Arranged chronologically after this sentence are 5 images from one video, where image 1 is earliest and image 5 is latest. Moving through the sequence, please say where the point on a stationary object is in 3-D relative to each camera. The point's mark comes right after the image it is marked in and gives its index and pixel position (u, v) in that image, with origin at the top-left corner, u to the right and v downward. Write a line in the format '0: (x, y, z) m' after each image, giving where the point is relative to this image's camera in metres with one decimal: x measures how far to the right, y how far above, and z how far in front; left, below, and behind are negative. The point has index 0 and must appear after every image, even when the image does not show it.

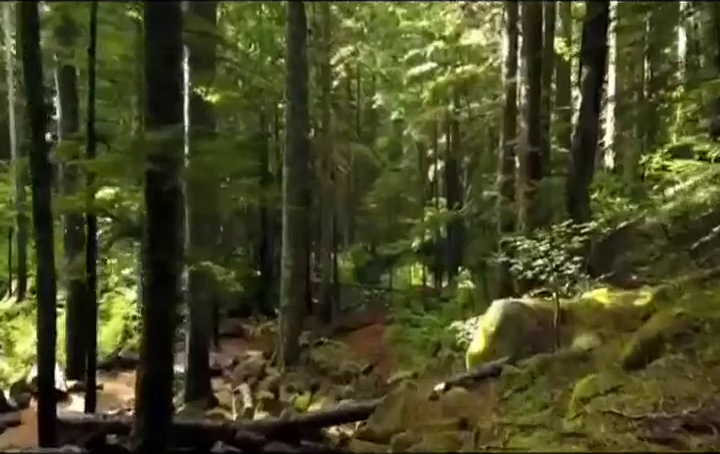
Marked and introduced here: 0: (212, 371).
0: (-4.0, -3.9, +16.6) m
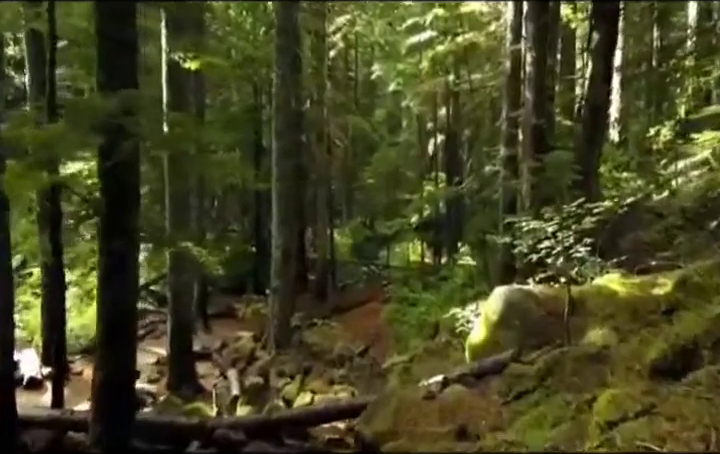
0: (-4.1, -3.3, +15.9) m
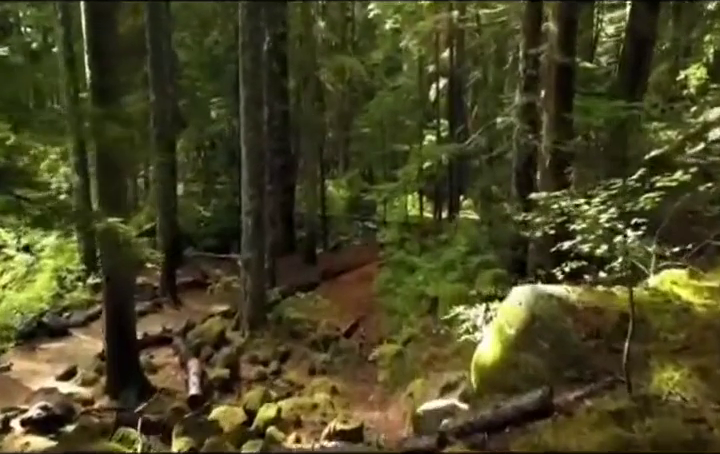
0: (-4.4, -2.5, +13.7) m
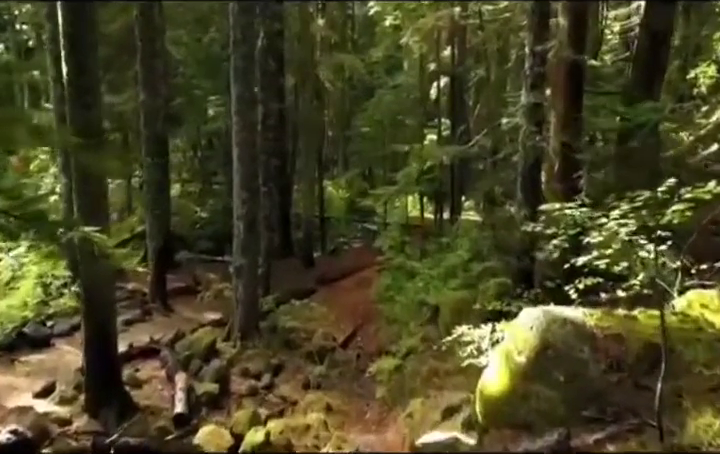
0: (-4.5, -2.6, +13.1) m
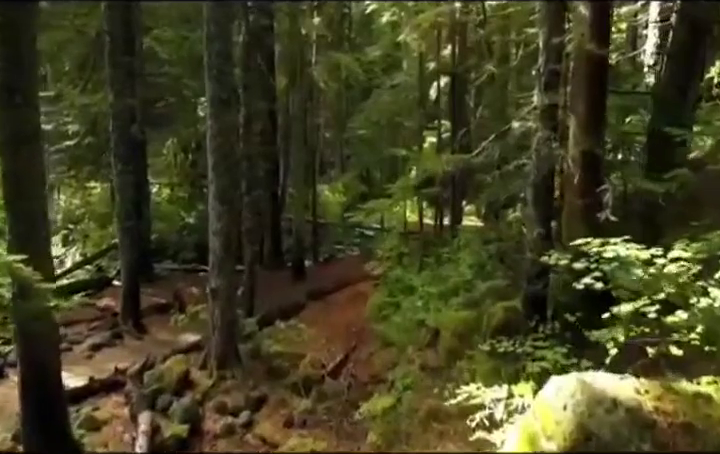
0: (-4.7, -2.9, +11.6) m
